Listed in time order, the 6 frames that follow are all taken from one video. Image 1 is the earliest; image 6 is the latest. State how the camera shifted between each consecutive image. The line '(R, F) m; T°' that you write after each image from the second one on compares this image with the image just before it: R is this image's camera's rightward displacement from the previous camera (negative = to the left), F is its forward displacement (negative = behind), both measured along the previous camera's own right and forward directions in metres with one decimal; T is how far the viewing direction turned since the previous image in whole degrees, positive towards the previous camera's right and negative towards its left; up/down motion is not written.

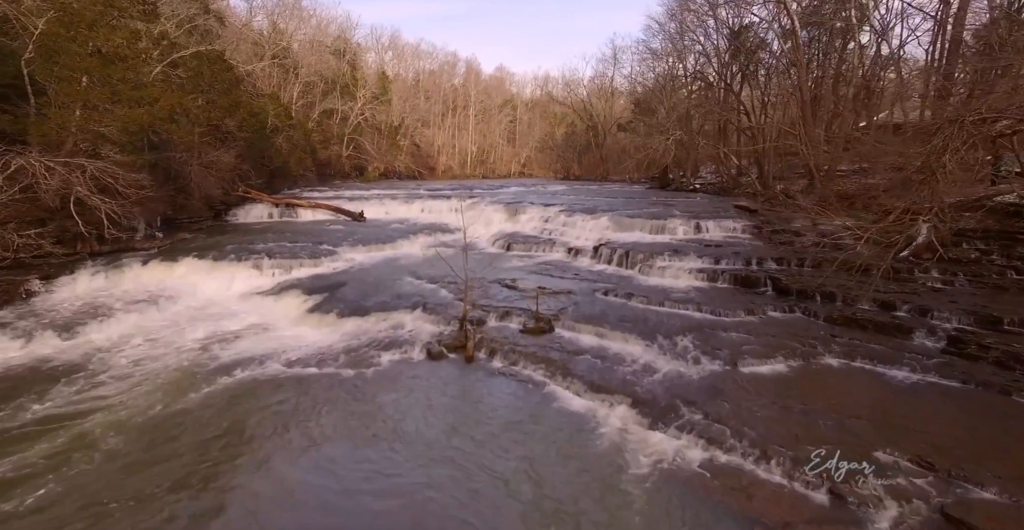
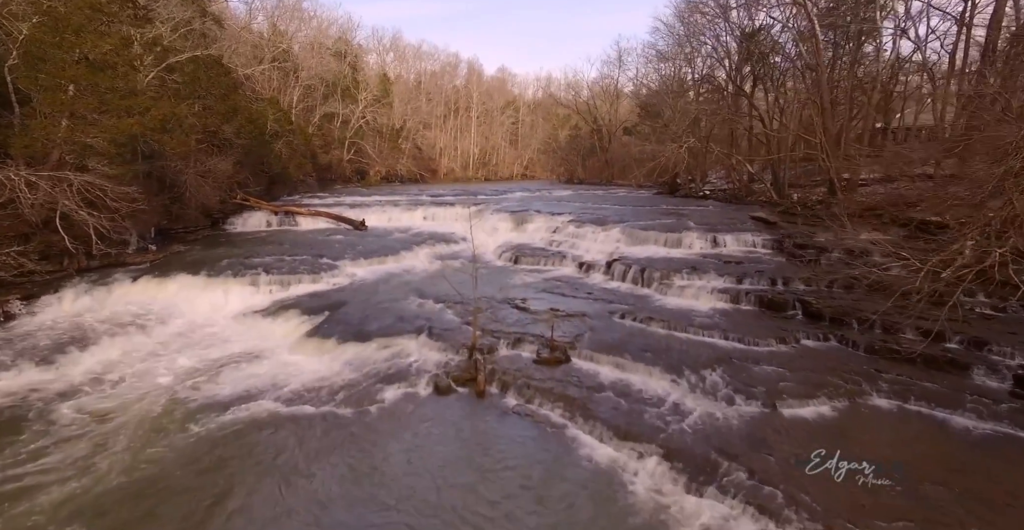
(-0.2, +0.6) m; 0°
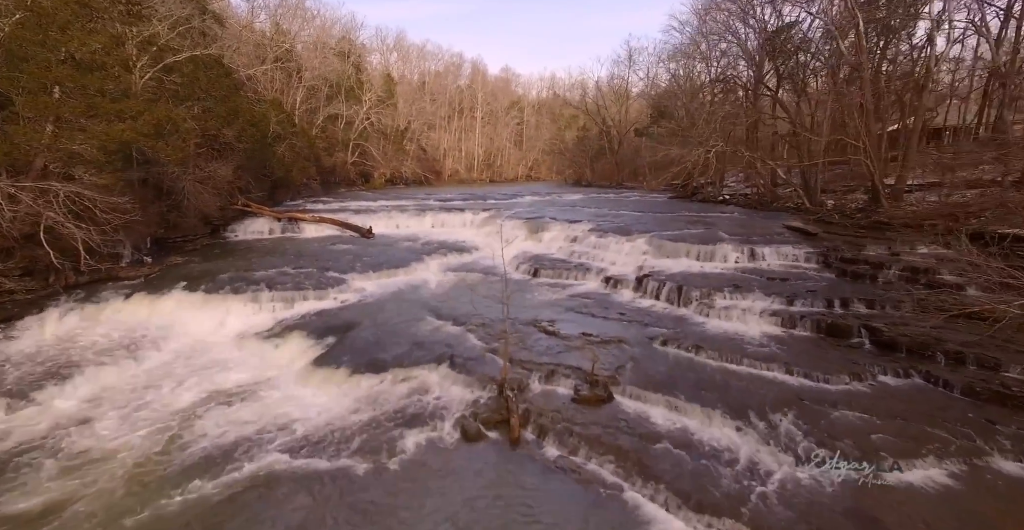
(-0.4, +0.9) m; 0°
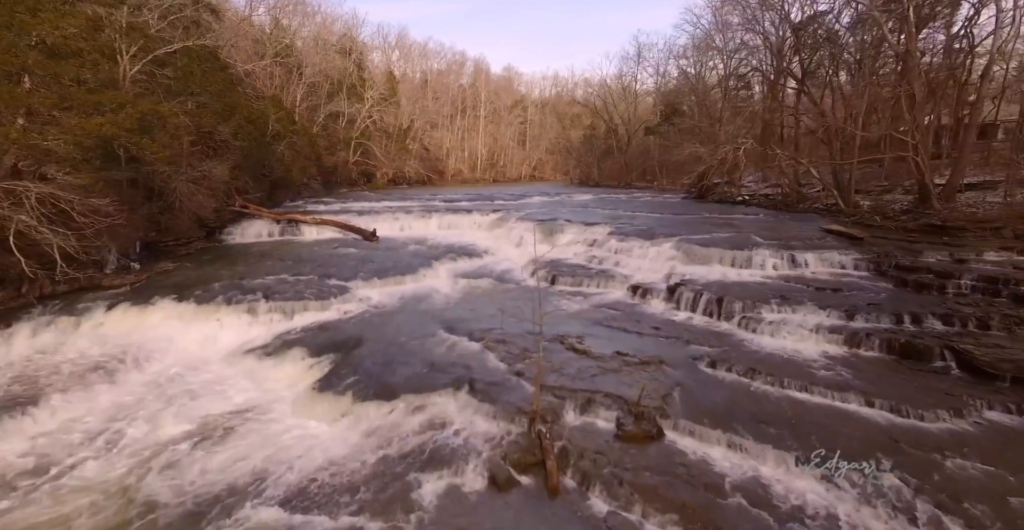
(-0.4, +1.0) m; 0°
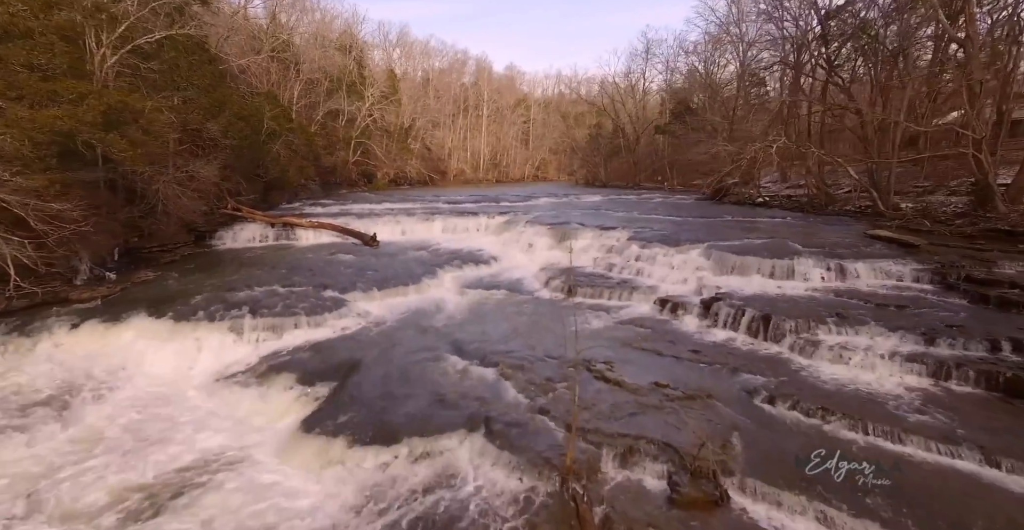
(-0.3, +1.1) m; 0°
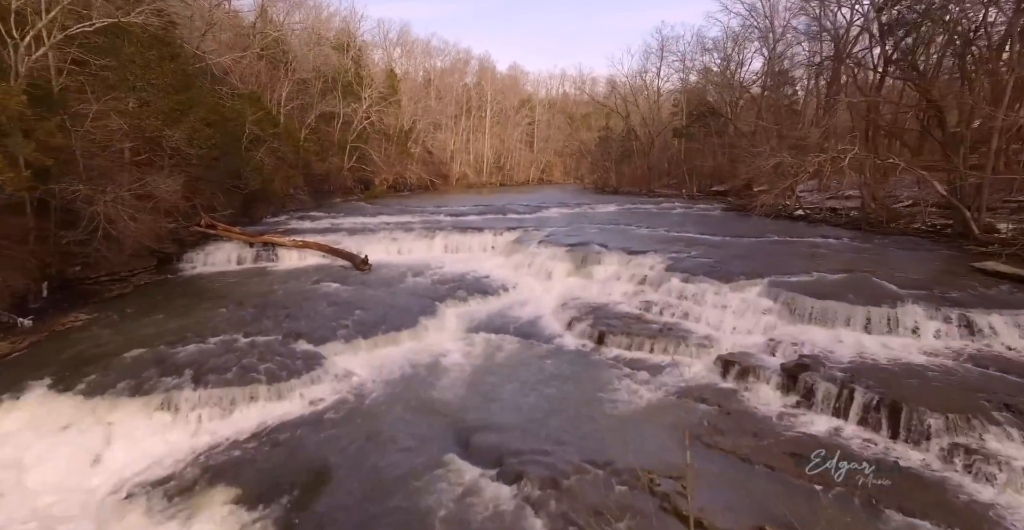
(-0.3, +2.3) m; 0°
